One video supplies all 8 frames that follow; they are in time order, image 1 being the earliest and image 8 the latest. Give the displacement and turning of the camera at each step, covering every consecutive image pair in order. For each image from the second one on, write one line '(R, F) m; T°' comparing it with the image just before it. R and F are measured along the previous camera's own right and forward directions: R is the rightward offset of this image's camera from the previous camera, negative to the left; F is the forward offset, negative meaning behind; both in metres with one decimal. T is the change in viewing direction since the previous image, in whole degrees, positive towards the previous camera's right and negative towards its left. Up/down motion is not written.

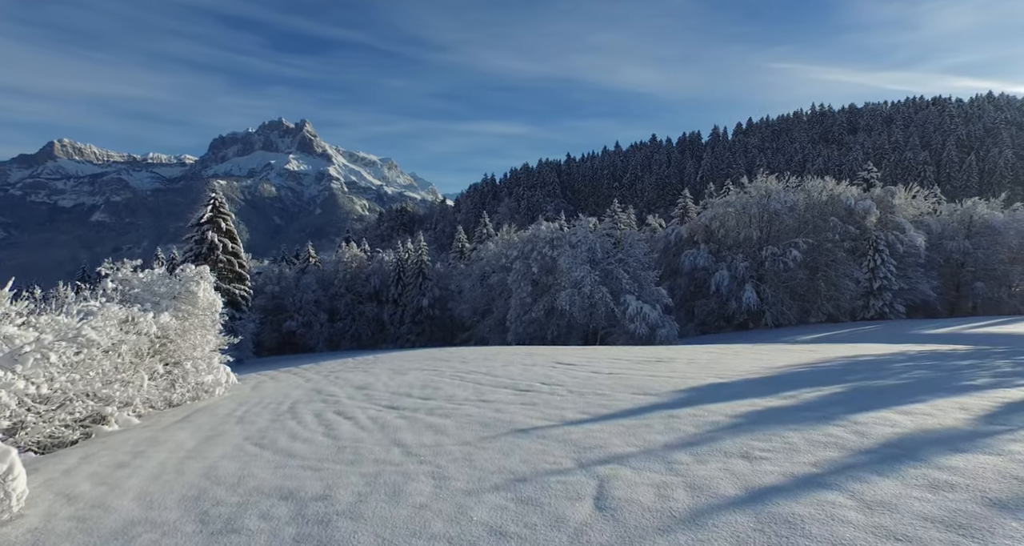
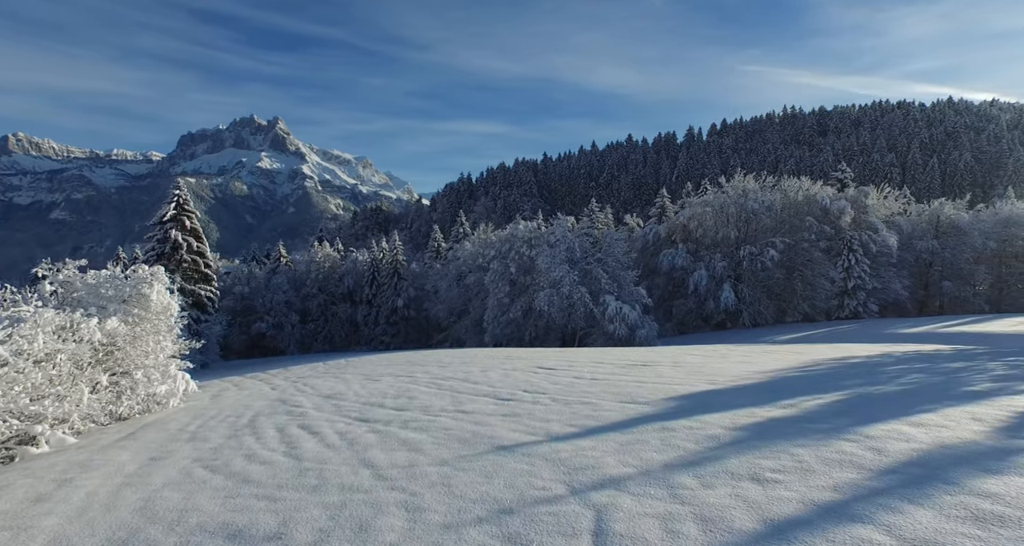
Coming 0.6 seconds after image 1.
(0.0, +0.4) m; +2°
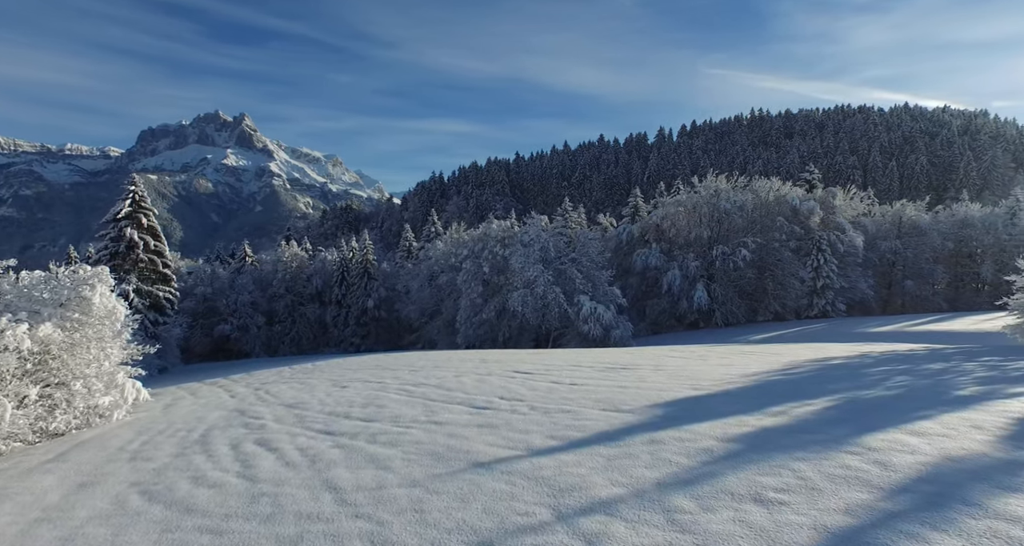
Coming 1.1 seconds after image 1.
(0.0, +0.3) m; +3°
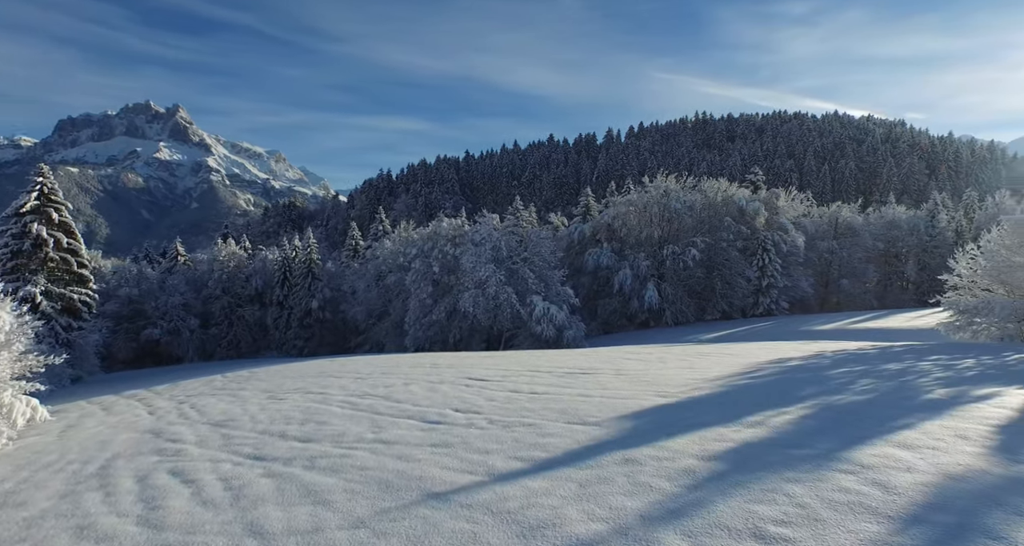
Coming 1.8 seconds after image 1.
(-0.1, +0.4) m; +5°
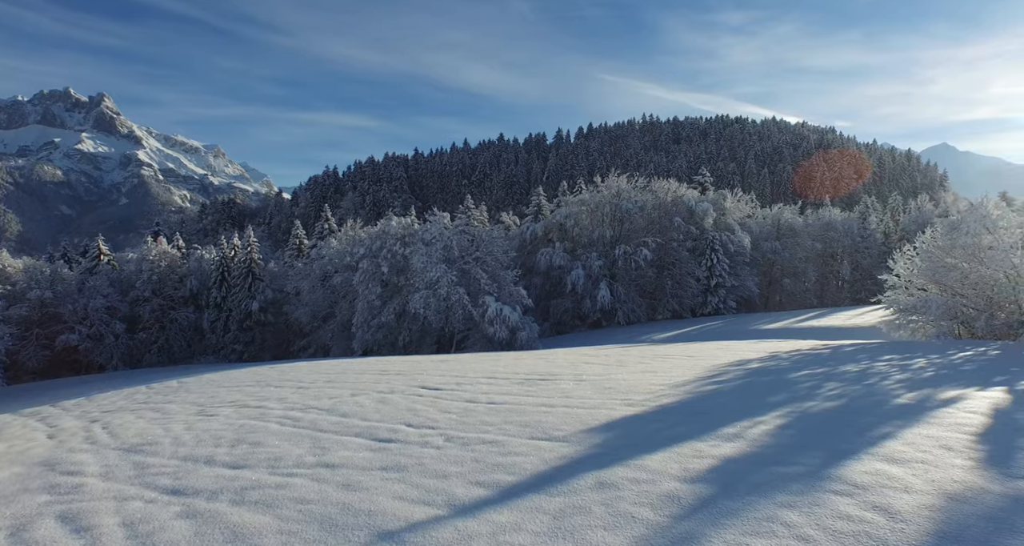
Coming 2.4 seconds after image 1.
(-0.1, +0.4) m; +5°
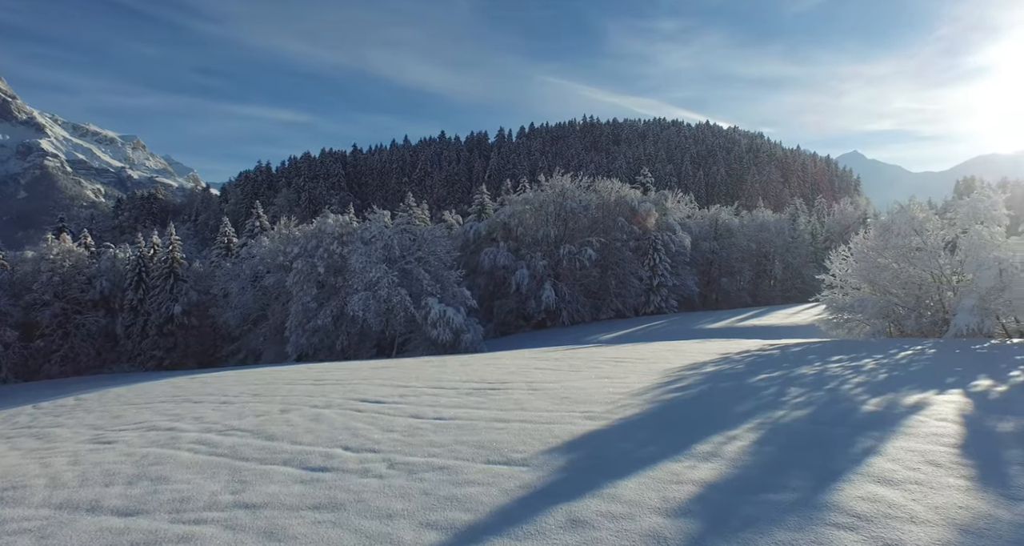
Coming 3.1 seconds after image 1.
(-0.1, +0.4) m; +6°
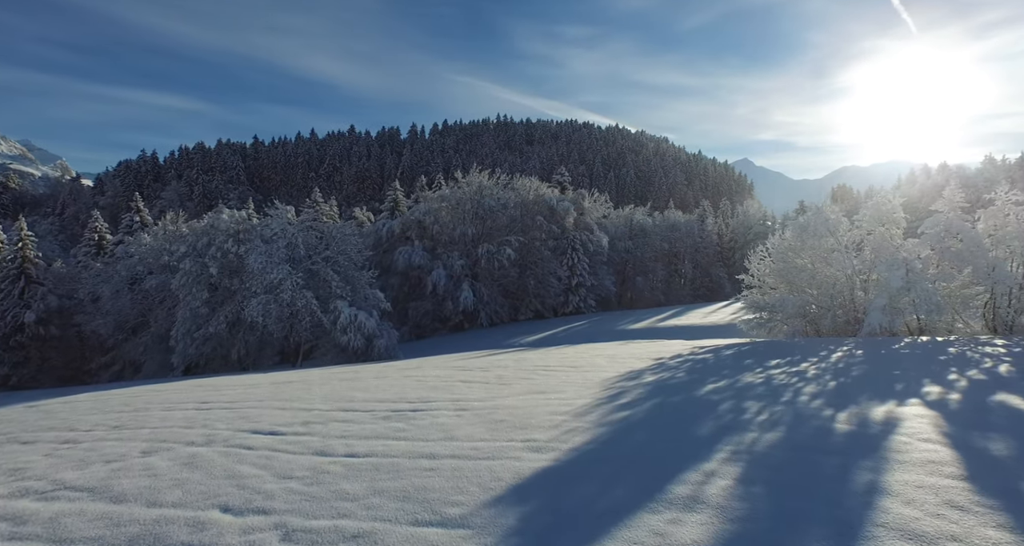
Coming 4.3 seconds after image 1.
(-0.1, +0.8) m; +8°
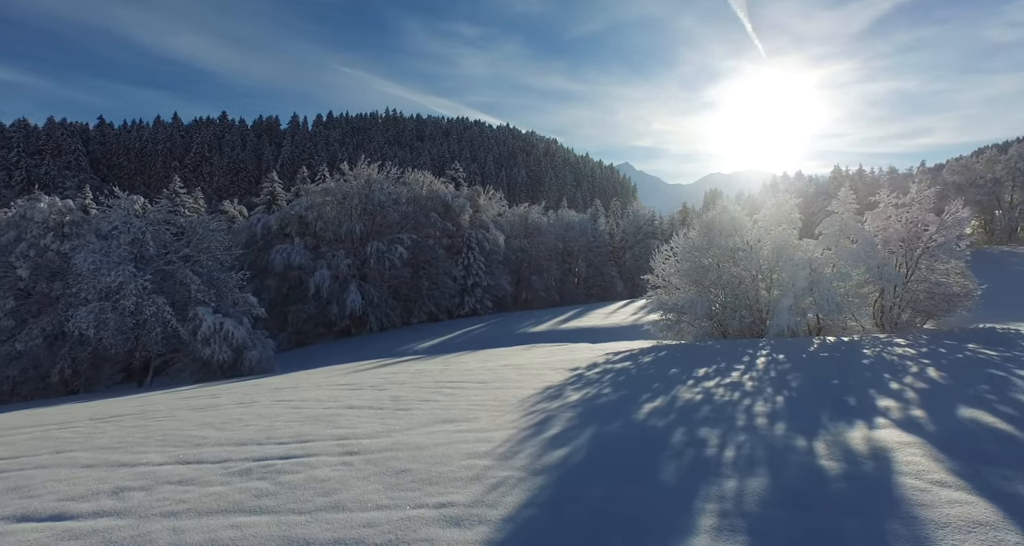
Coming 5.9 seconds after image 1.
(-0.1, +1.1) m; +11°
